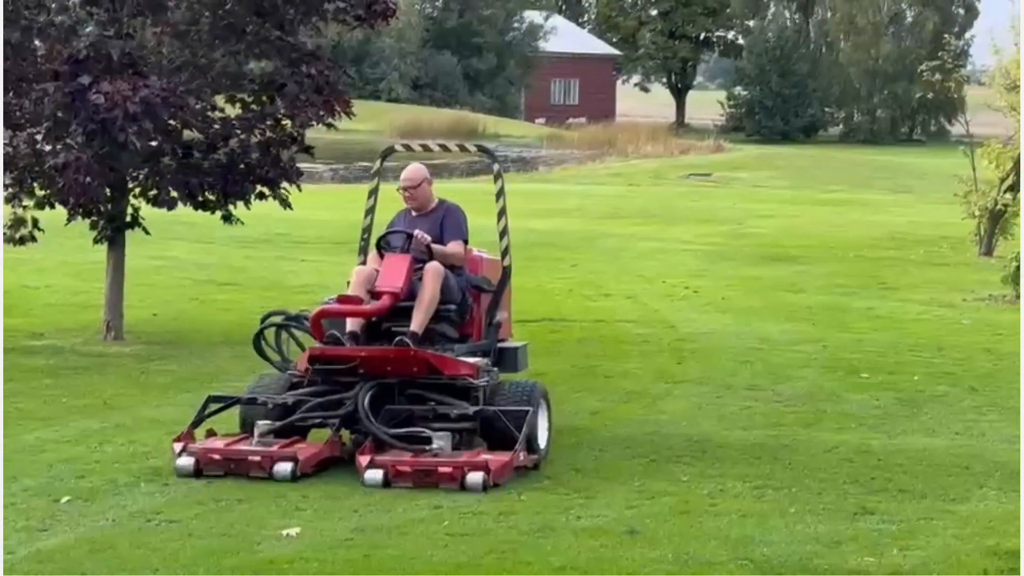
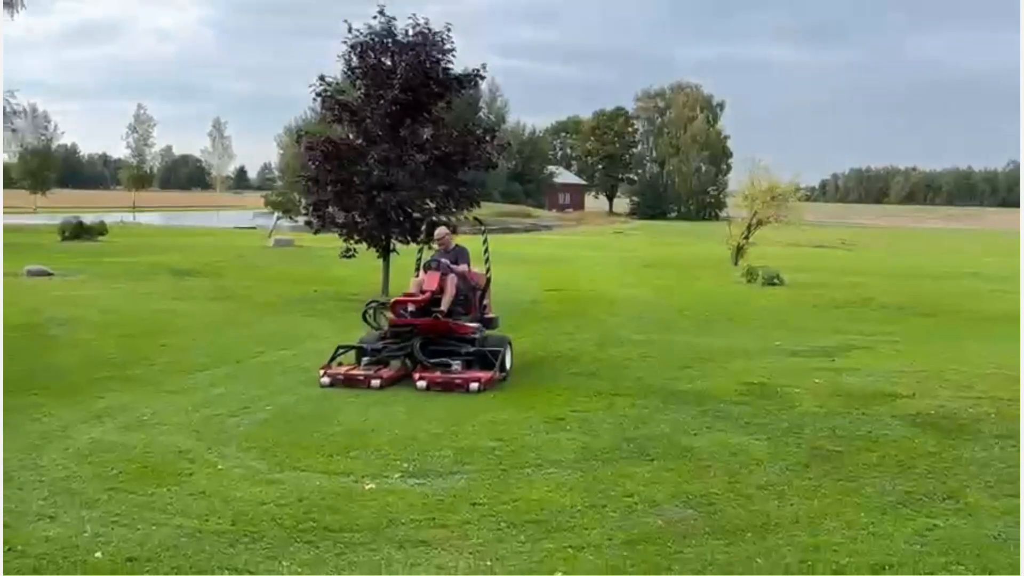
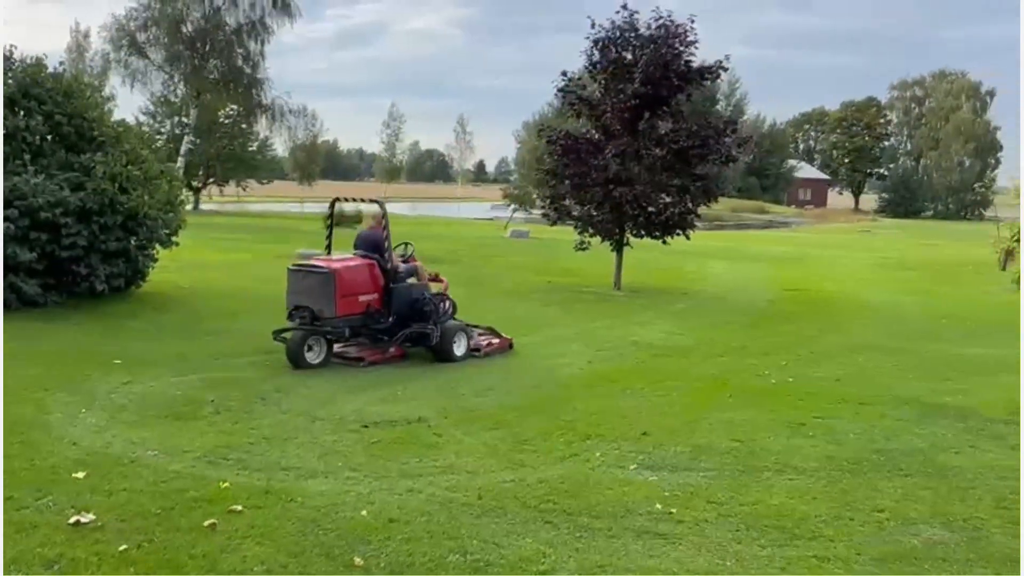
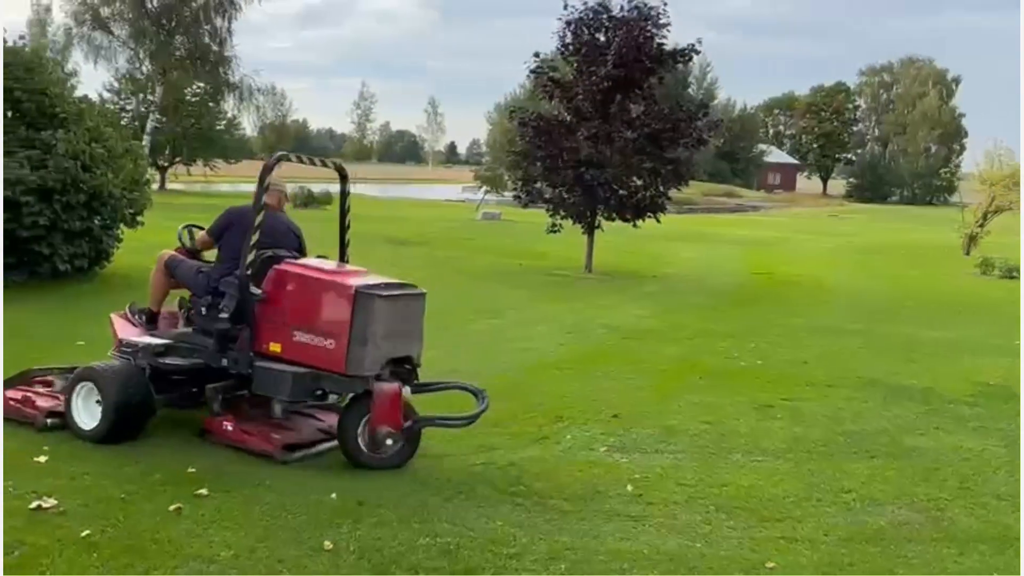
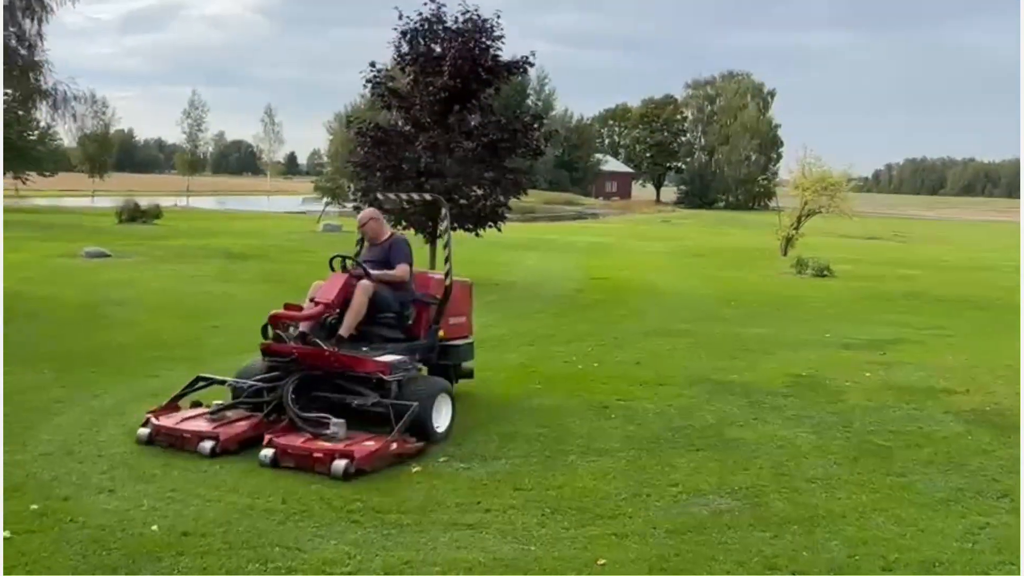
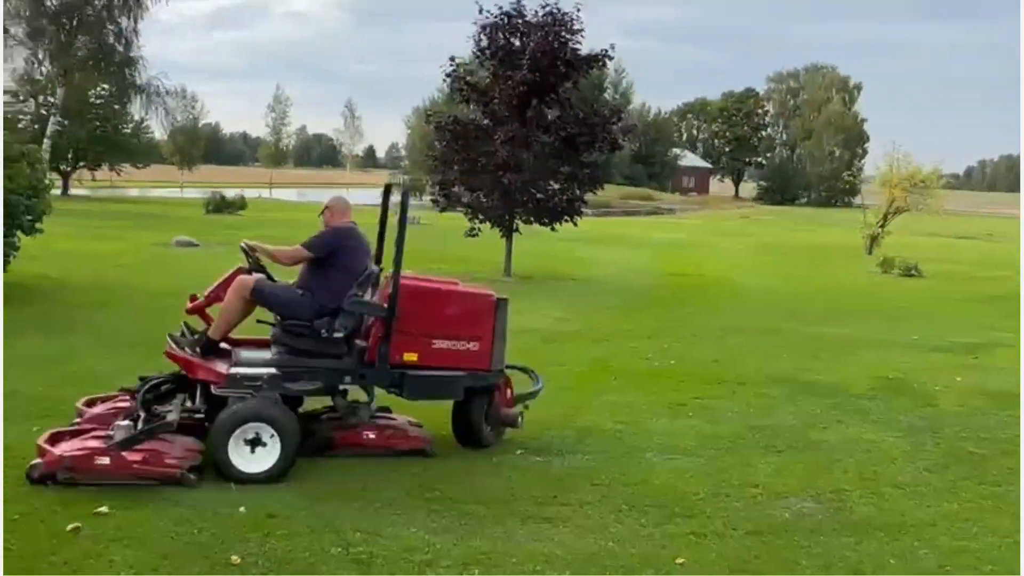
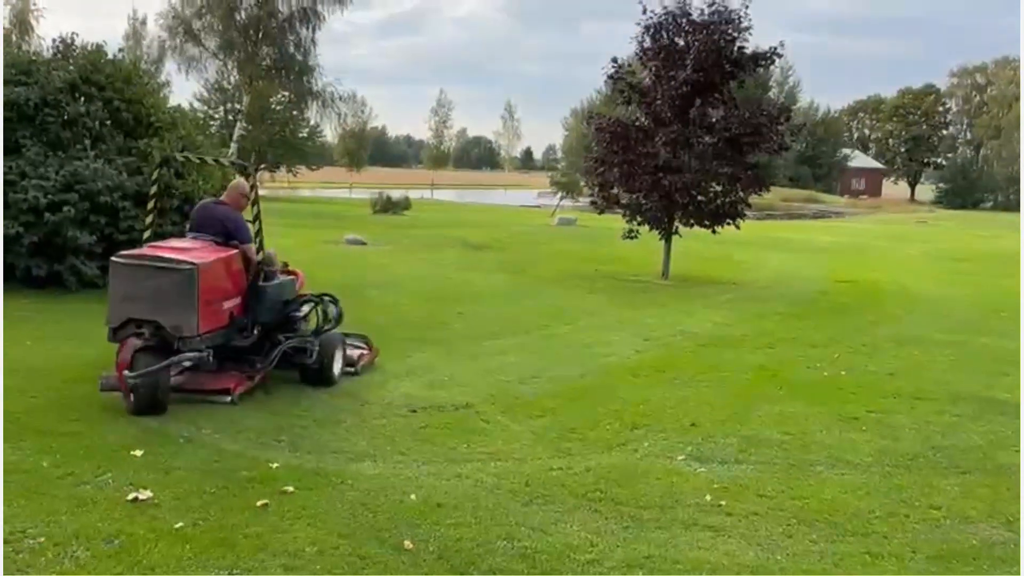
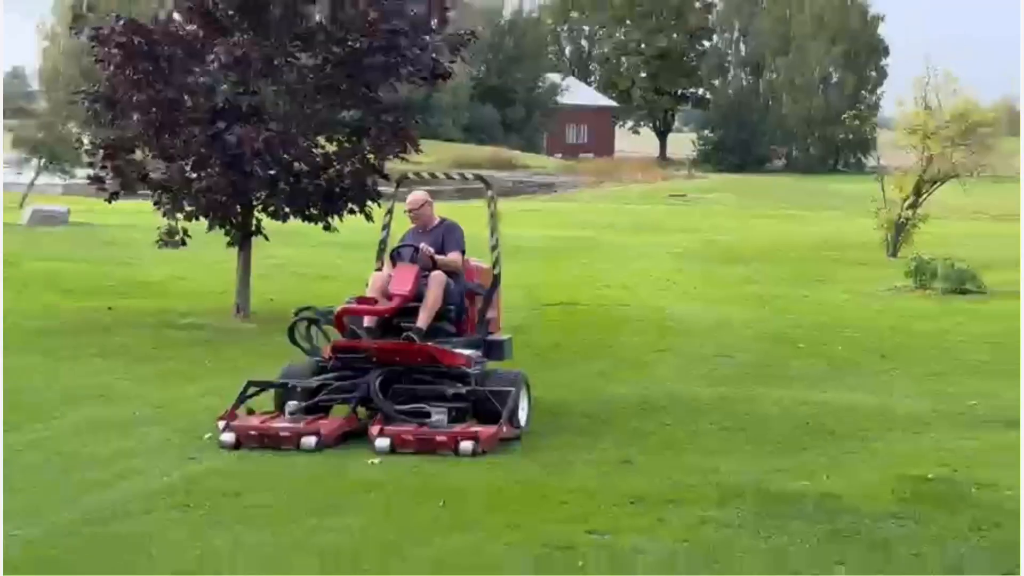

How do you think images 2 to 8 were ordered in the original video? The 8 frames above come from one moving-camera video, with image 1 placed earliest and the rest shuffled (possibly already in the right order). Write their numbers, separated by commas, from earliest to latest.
8, 2, 5, 6, 4, 7, 3
